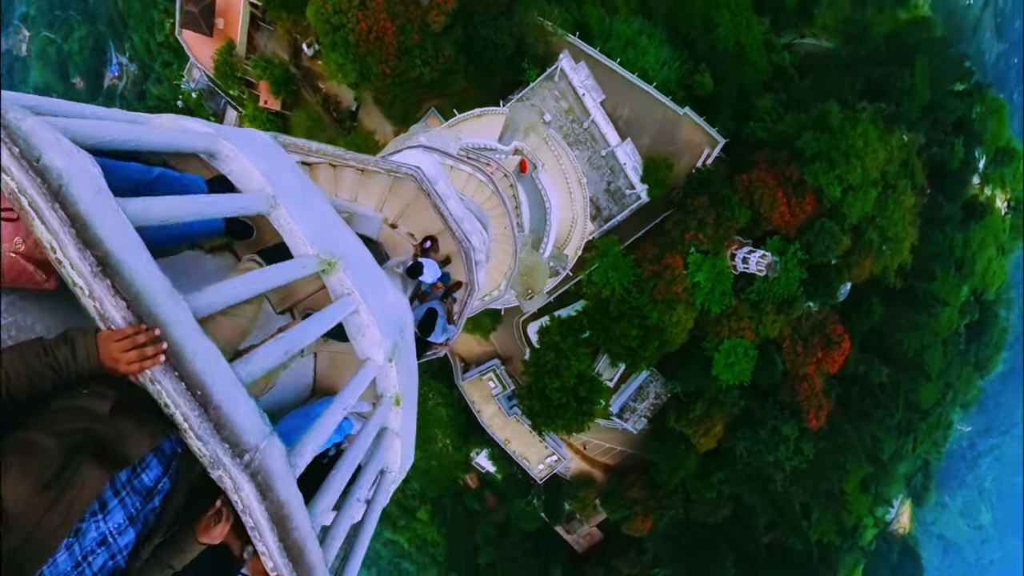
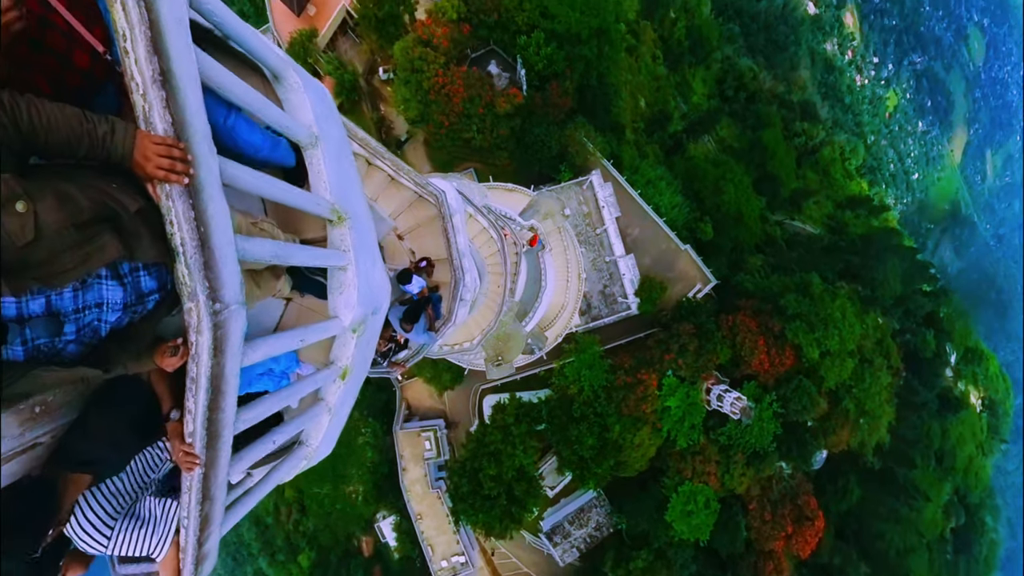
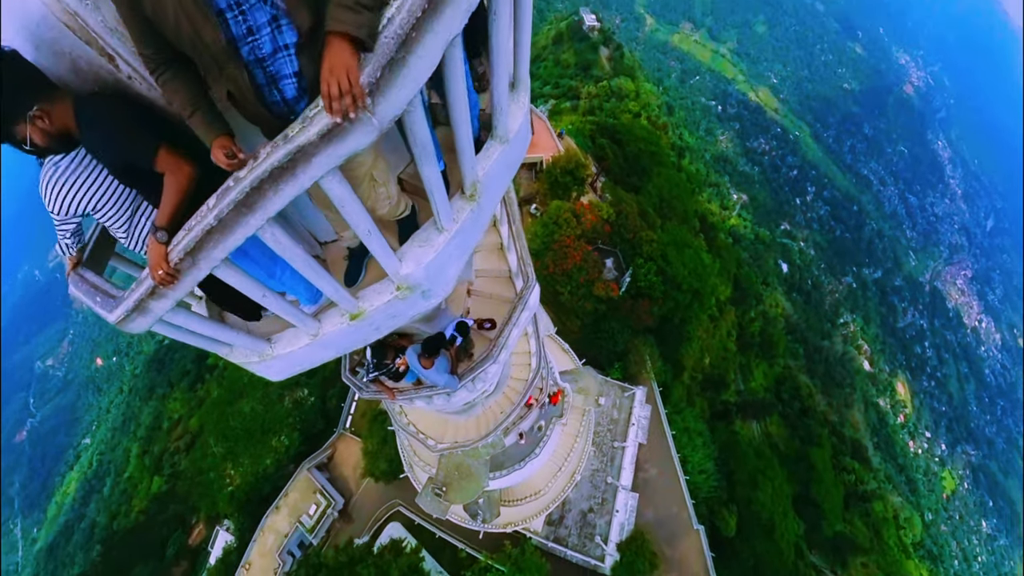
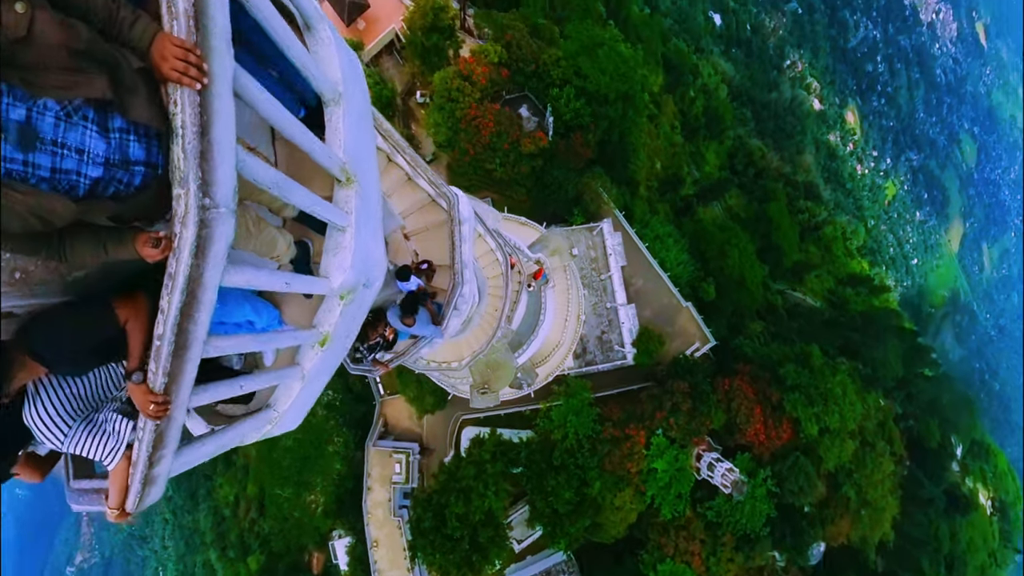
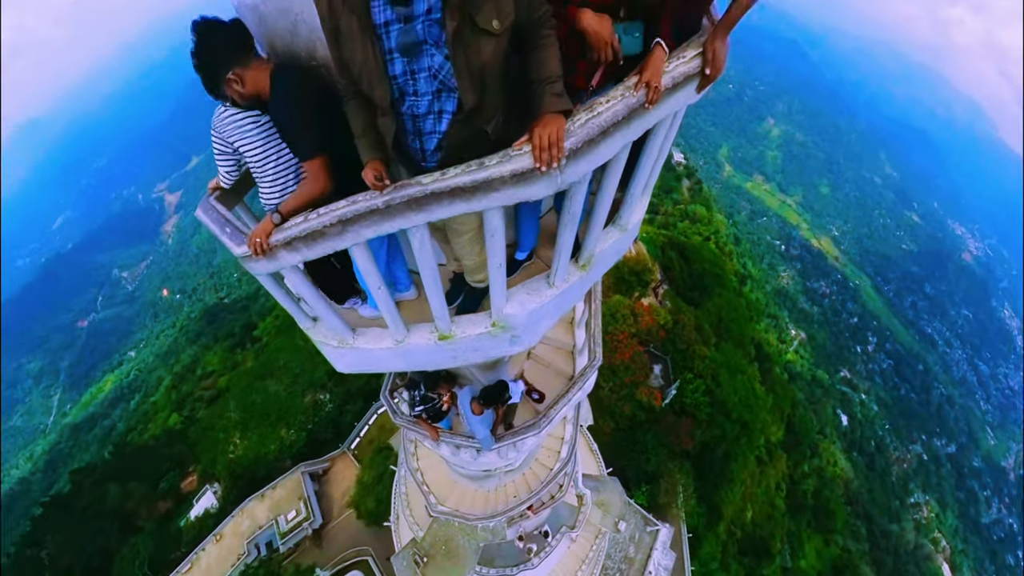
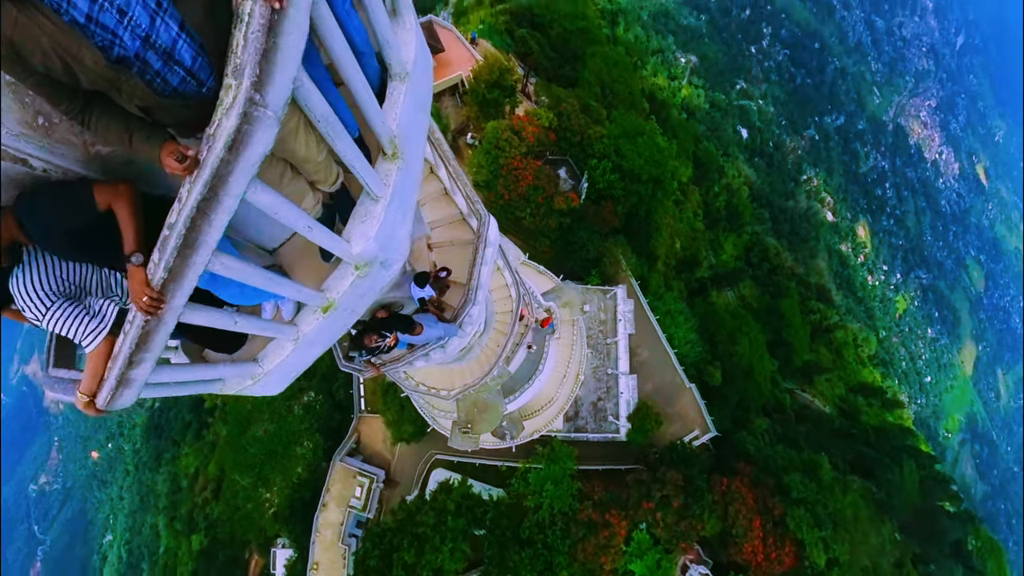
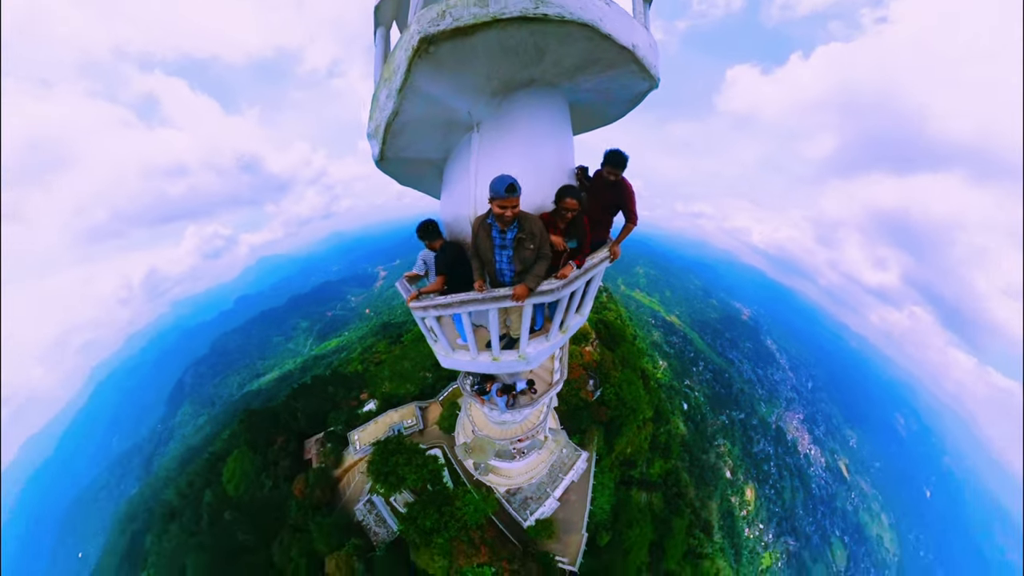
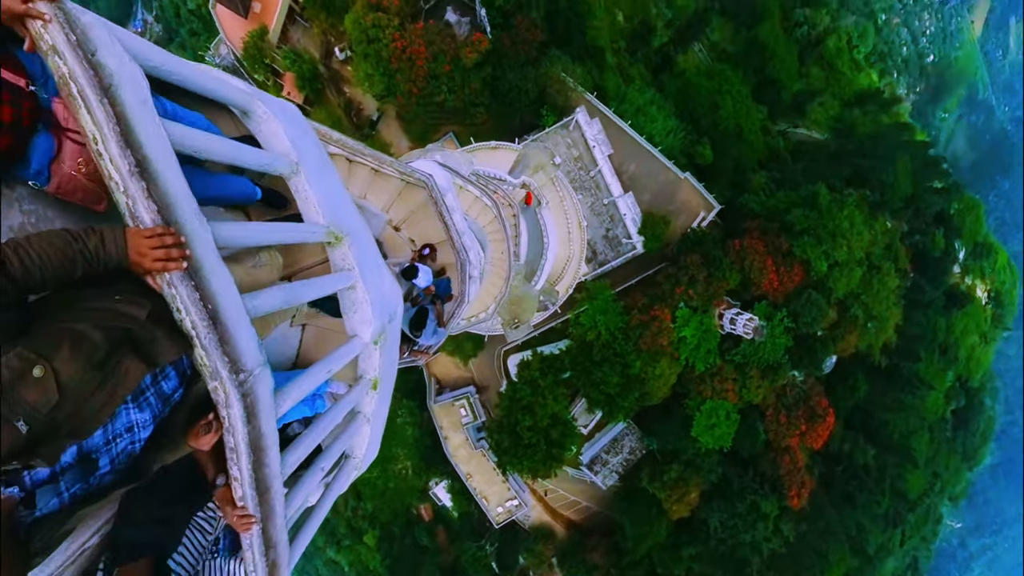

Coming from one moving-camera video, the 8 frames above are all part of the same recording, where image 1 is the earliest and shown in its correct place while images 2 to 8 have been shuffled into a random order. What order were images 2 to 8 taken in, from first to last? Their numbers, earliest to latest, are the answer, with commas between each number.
8, 2, 4, 6, 3, 5, 7
